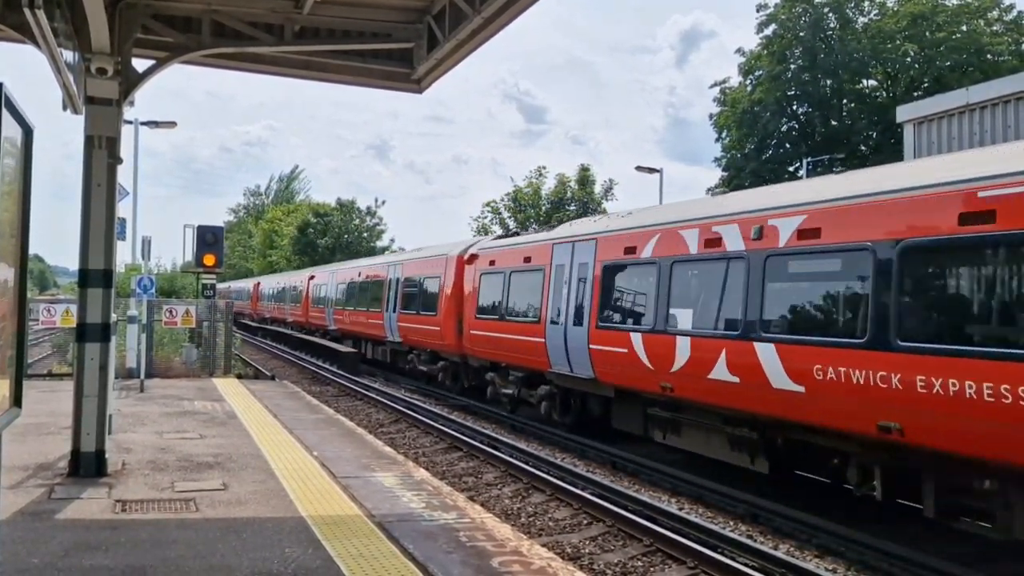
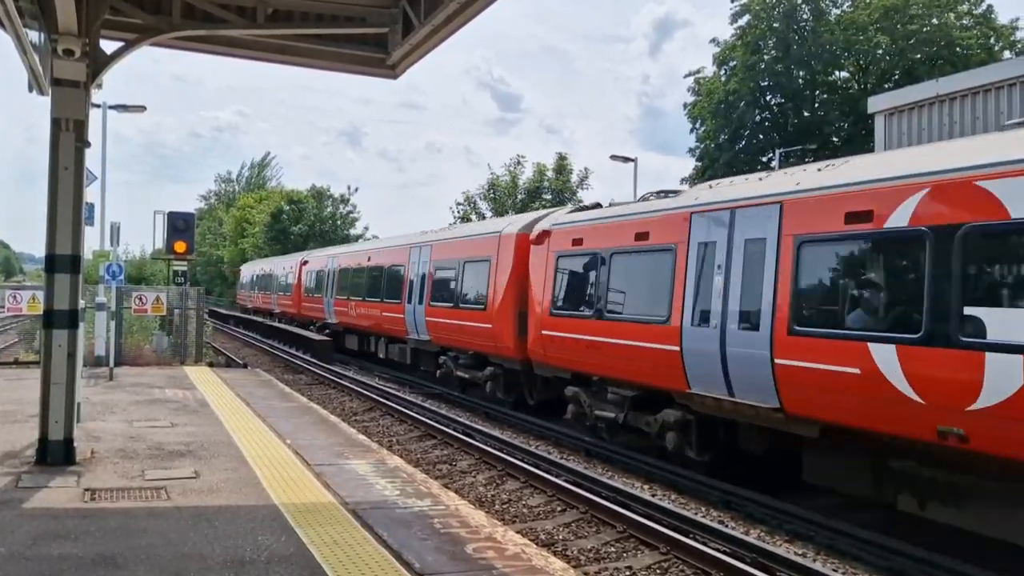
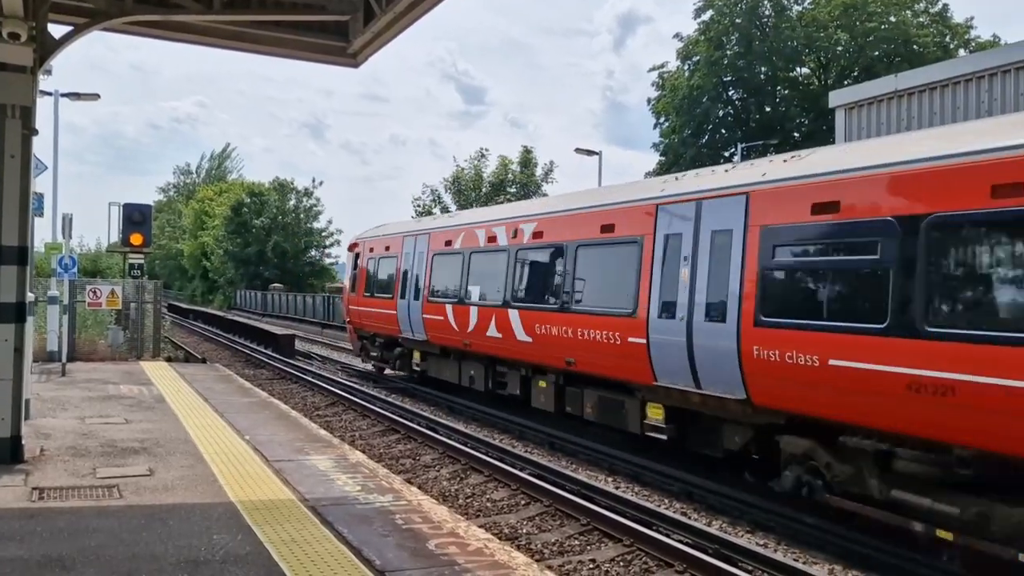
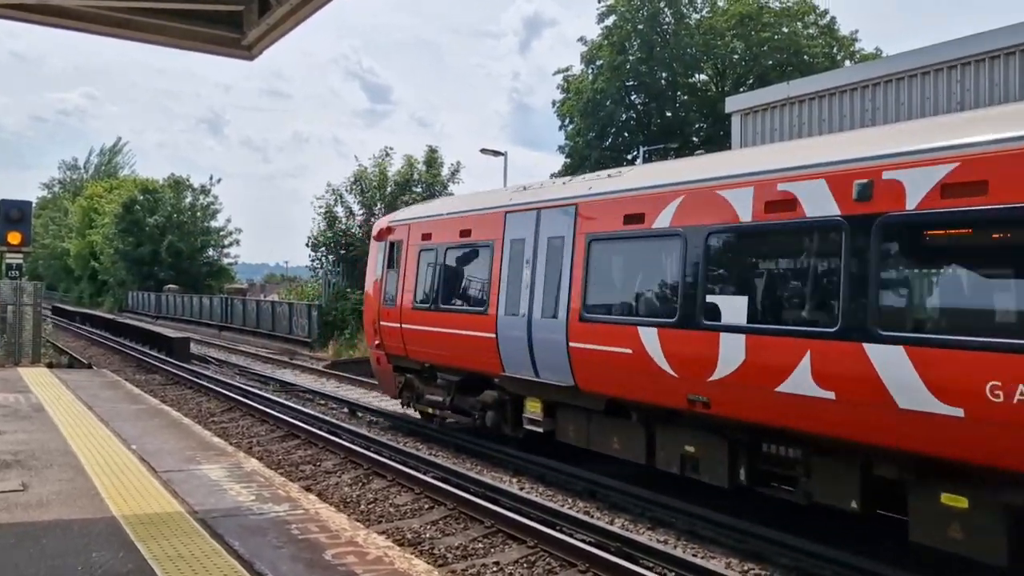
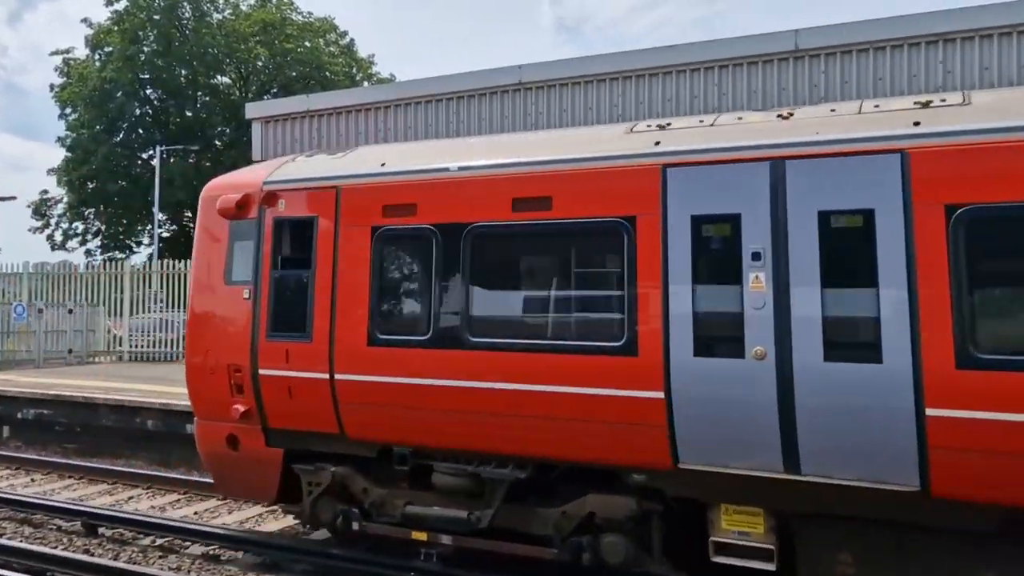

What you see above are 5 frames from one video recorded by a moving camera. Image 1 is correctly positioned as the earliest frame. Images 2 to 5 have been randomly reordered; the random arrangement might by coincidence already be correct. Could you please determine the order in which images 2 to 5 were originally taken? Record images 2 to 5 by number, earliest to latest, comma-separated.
2, 3, 4, 5
